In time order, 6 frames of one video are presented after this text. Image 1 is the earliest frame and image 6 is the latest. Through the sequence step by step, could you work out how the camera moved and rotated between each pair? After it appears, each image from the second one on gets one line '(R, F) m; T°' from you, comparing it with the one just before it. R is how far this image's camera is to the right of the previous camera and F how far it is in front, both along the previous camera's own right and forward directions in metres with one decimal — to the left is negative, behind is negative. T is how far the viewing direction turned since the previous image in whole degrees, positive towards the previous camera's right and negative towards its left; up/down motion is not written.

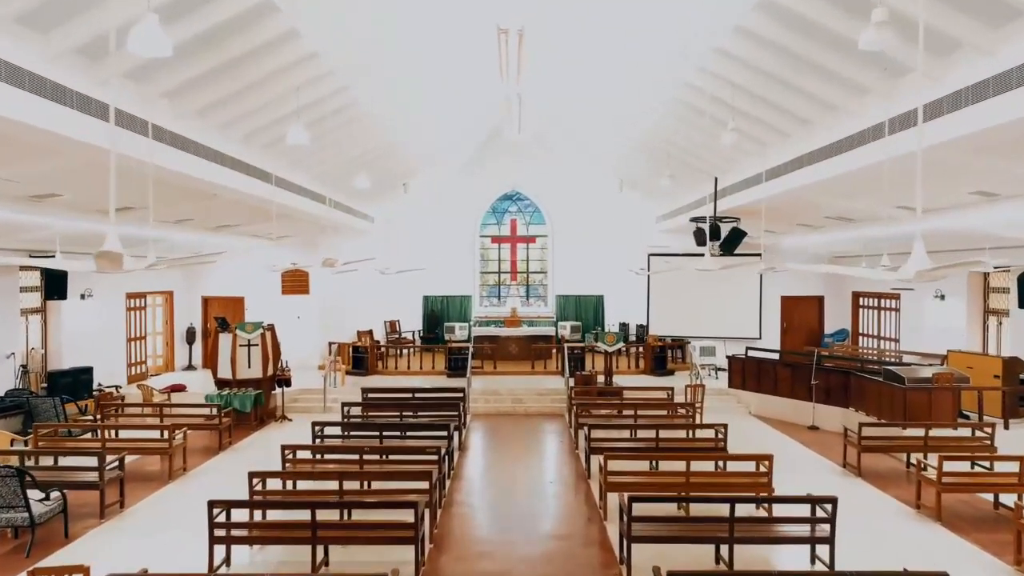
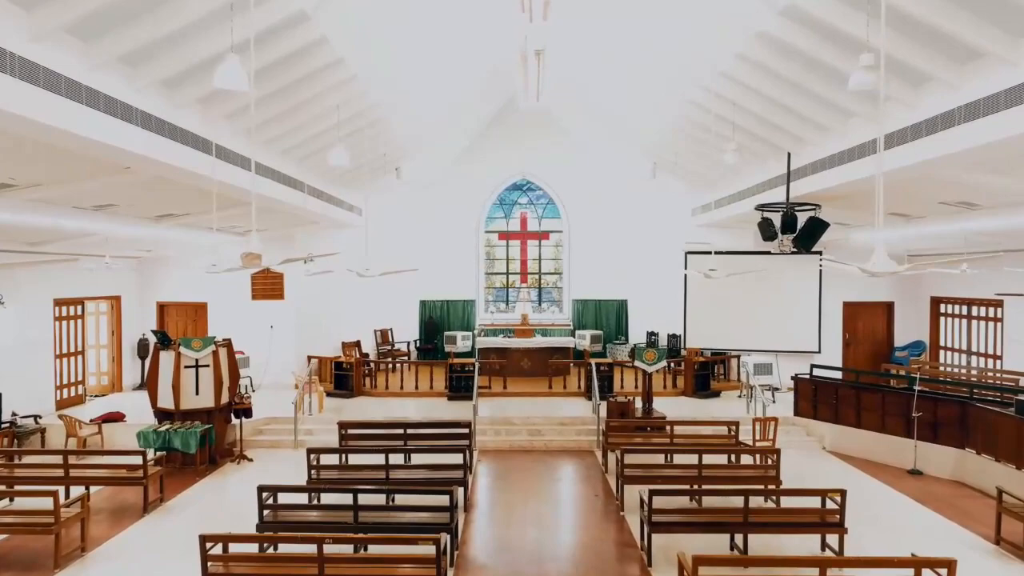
(-0.3, +2.3) m; 0°
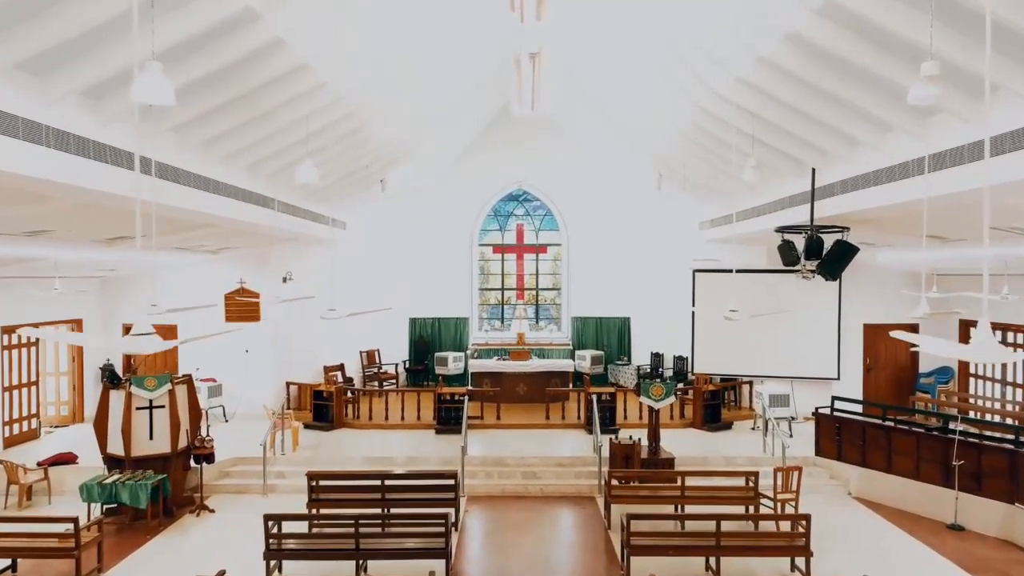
(+0.1, +0.9) m; 0°
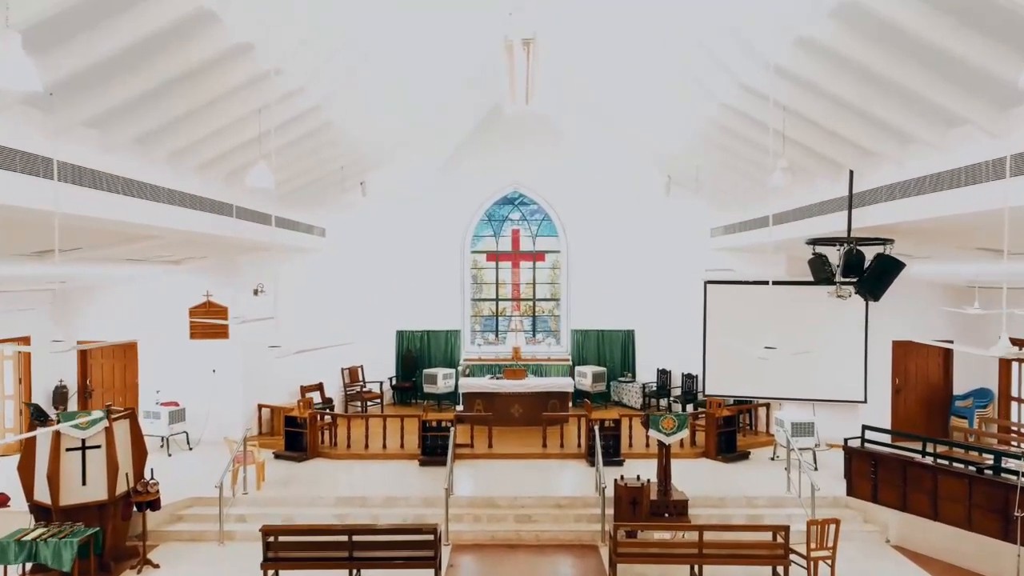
(+0.1, +1.1) m; 0°
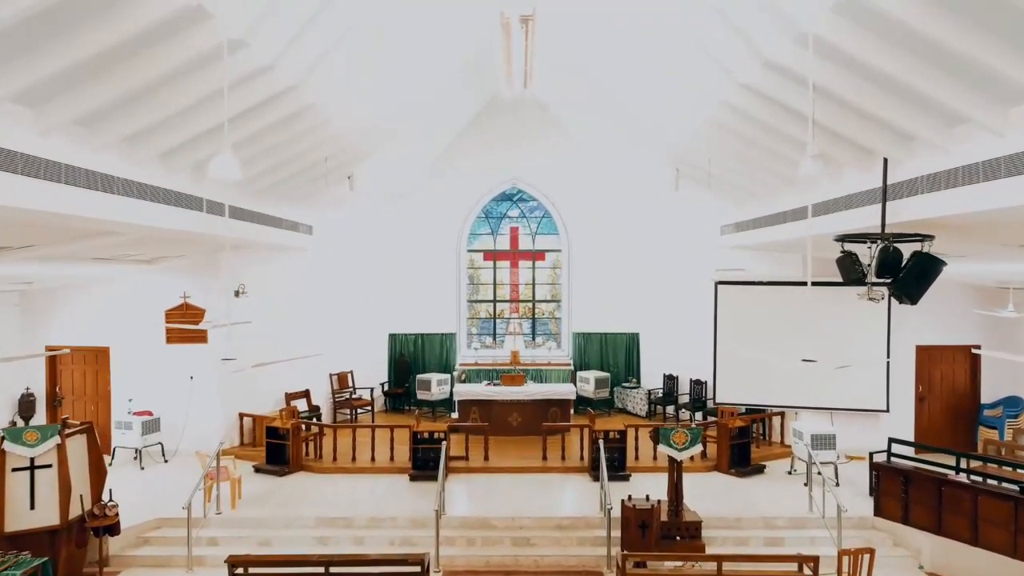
(0.0, +0.7) m; 0°
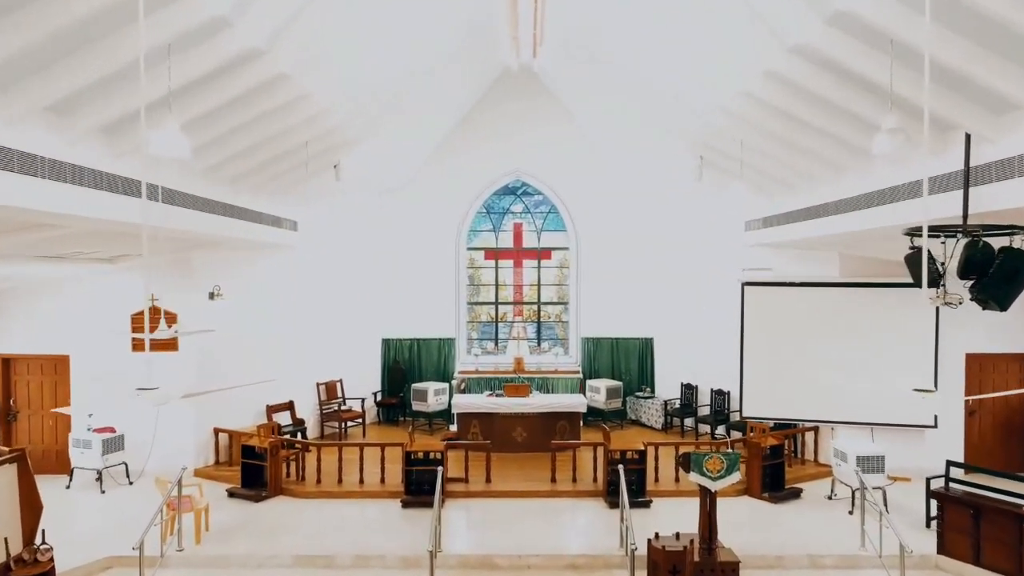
(-0.1, +1.0) m; 0°
